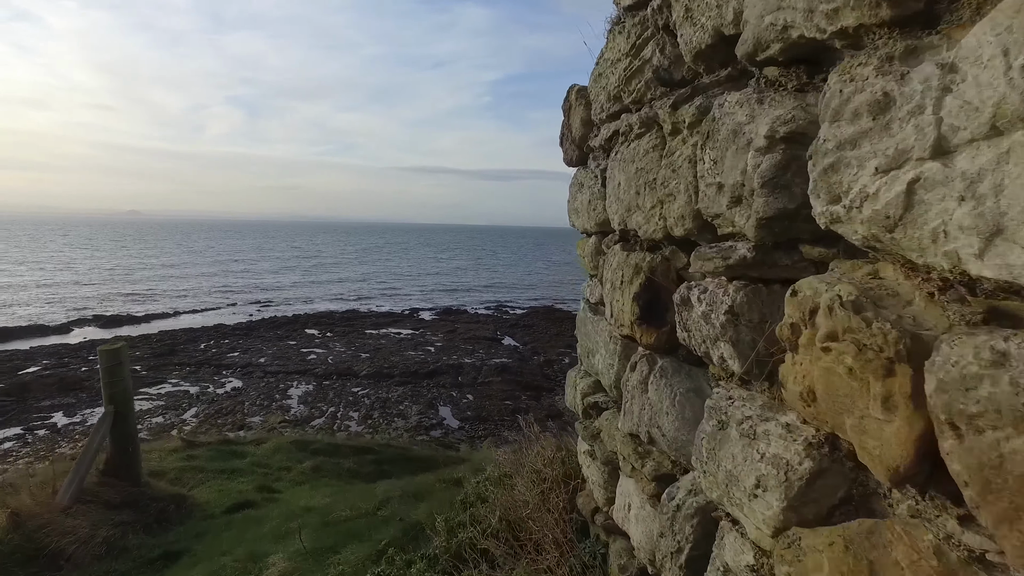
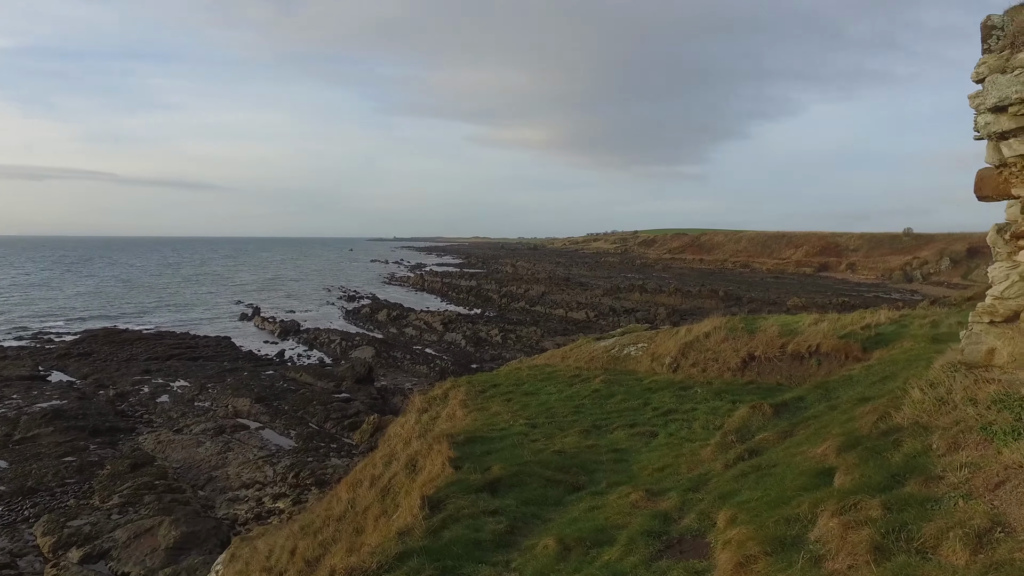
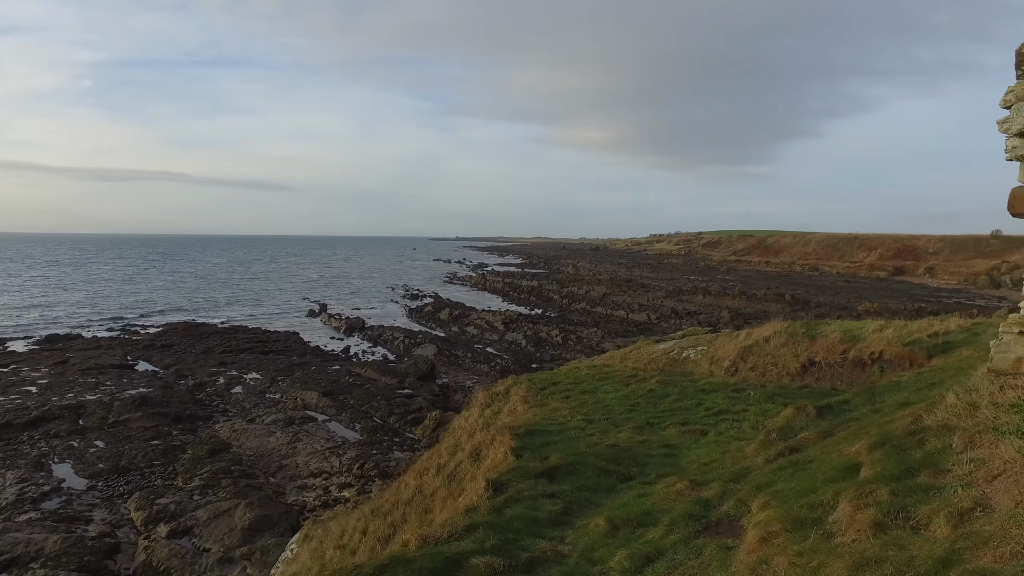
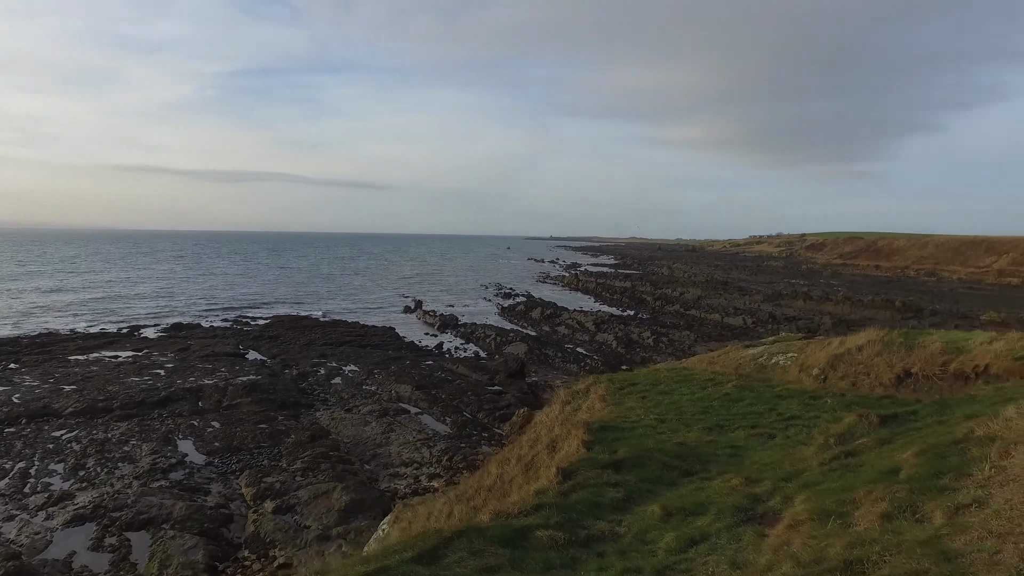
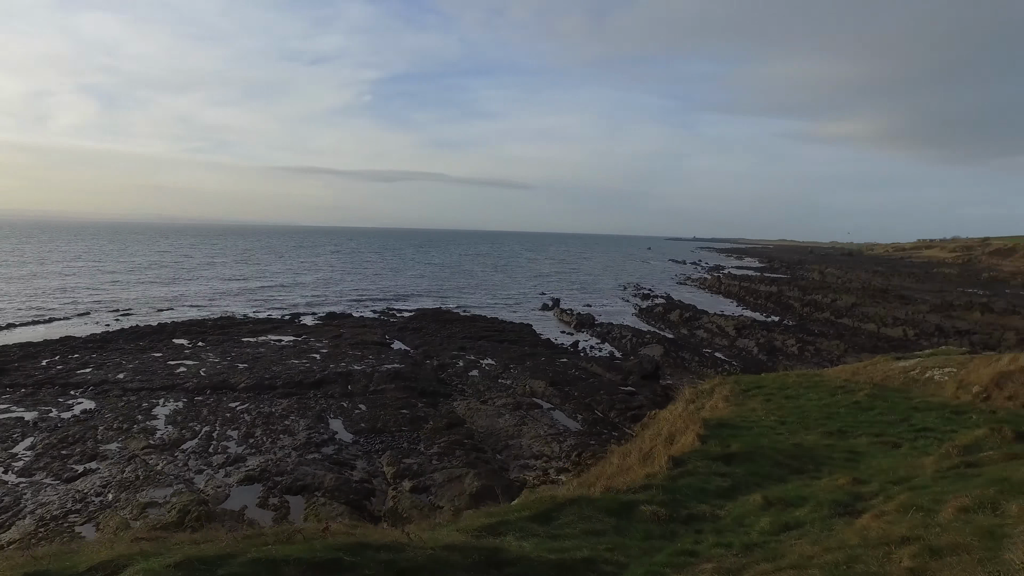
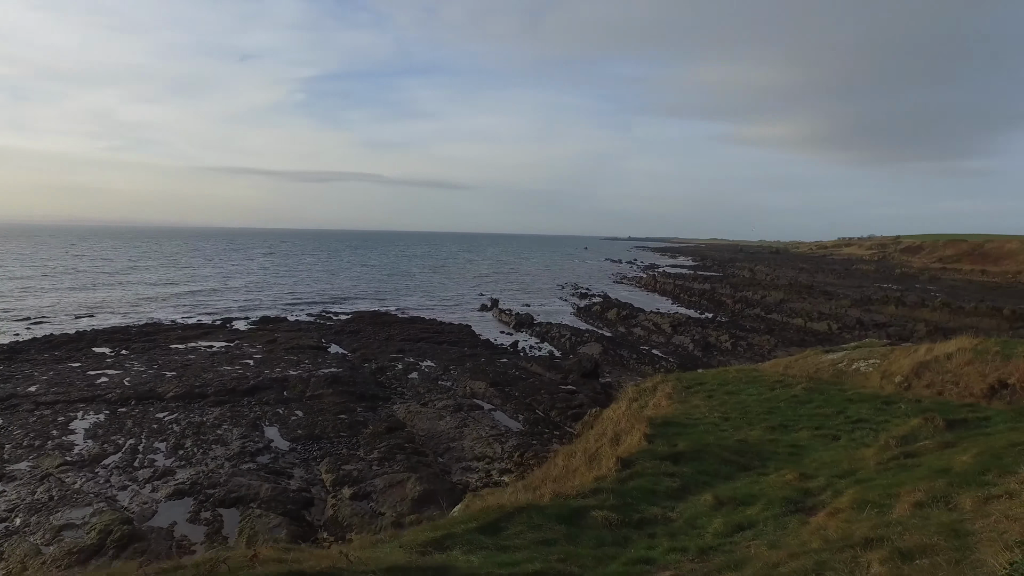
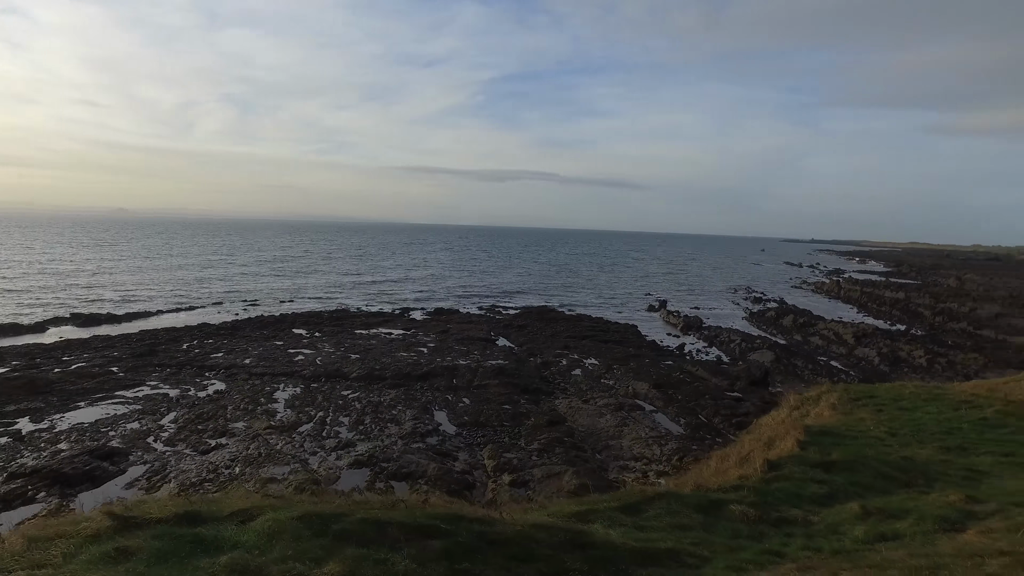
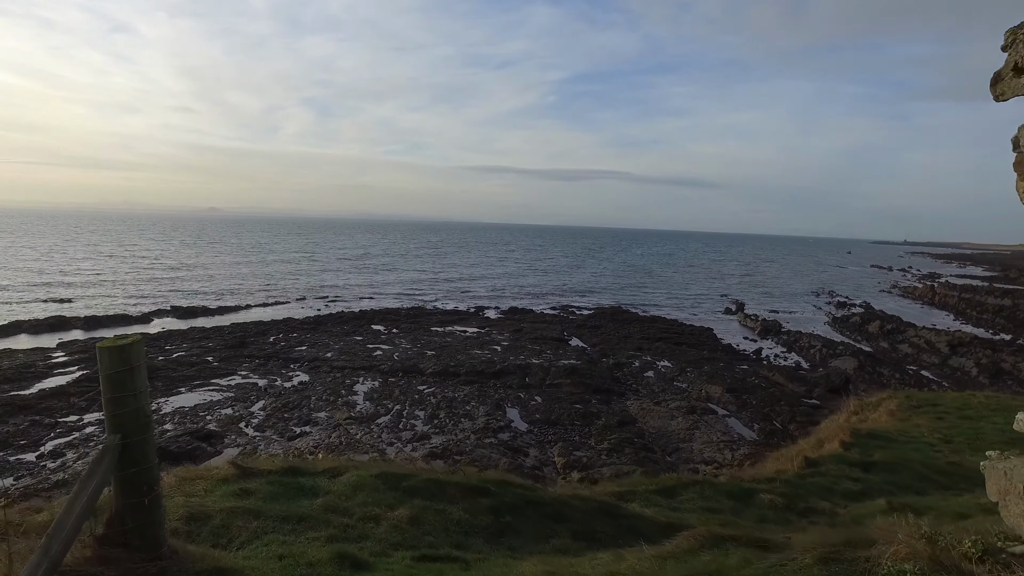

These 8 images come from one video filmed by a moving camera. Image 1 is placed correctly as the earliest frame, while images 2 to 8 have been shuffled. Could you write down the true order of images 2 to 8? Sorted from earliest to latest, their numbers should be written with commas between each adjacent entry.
8, 7, 5, 6, 4, 3, 2
